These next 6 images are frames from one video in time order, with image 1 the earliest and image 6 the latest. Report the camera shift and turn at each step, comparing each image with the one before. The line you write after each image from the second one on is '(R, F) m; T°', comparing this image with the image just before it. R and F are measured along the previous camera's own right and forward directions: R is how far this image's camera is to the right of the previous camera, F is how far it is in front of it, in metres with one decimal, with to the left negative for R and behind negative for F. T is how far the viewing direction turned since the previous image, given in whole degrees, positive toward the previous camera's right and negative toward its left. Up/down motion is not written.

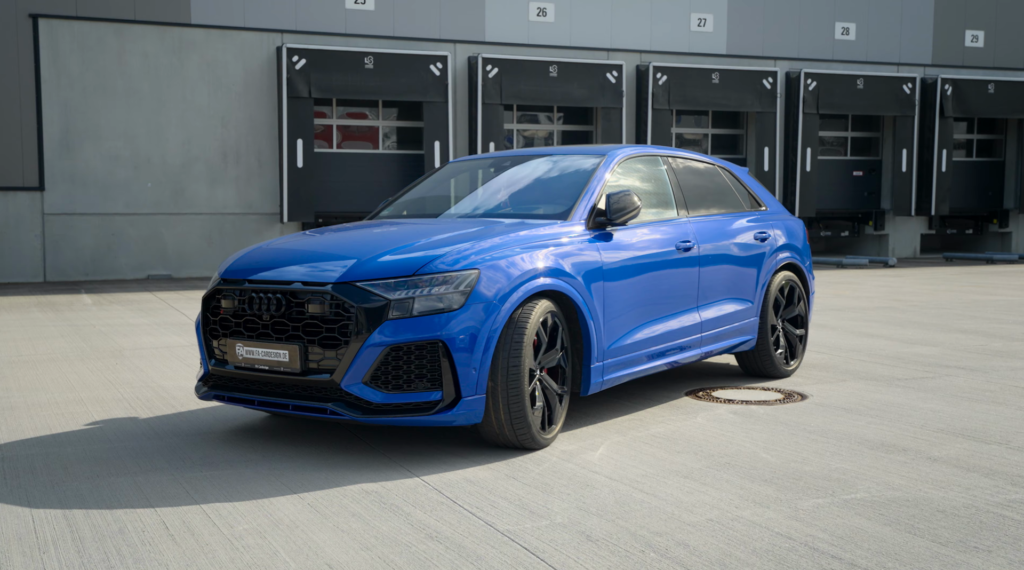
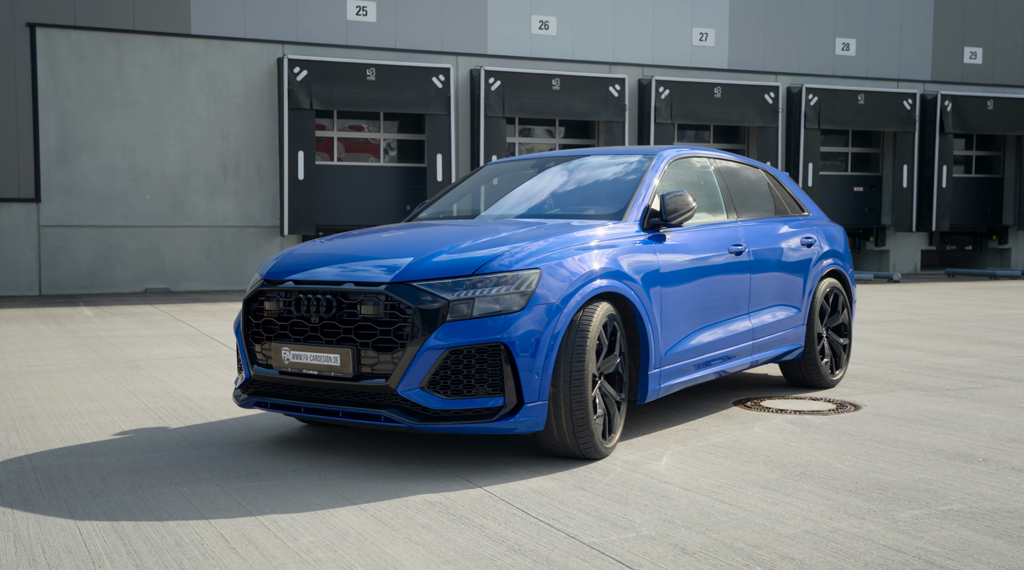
(-0.3, +0.2) m; +1°
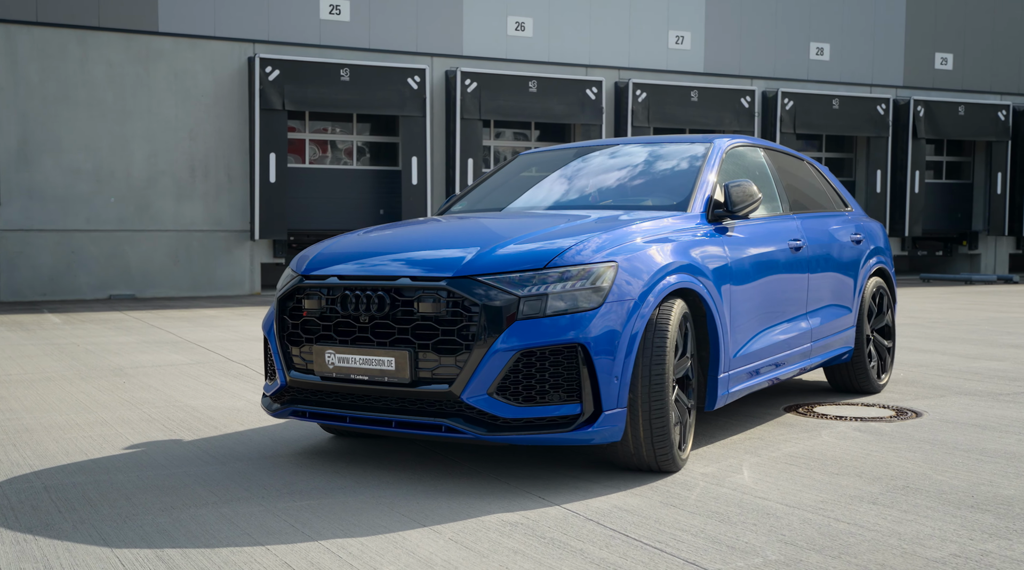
(-0.5, +0.4) m; +2°
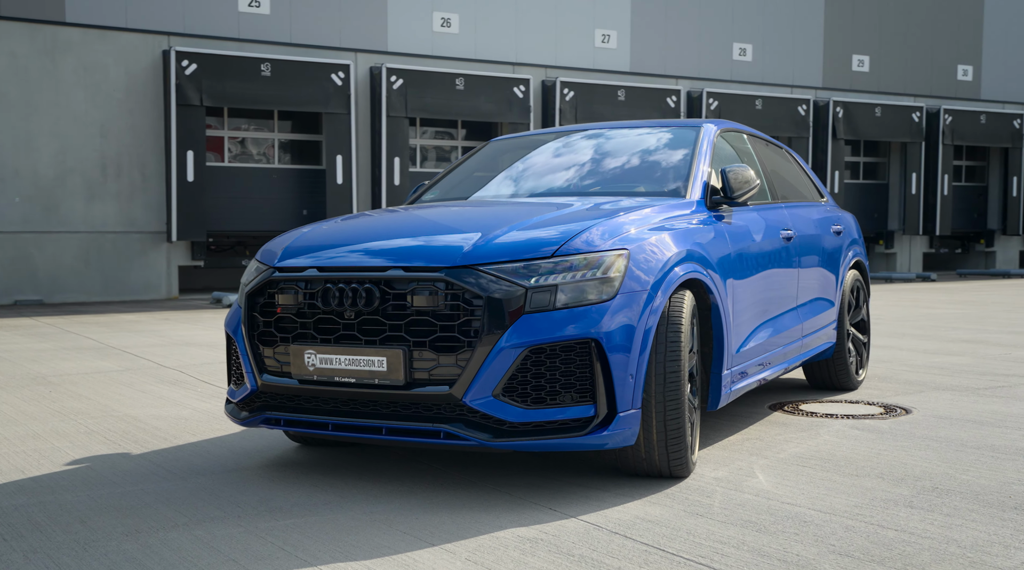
(-0.3, +0.4) m; +5°
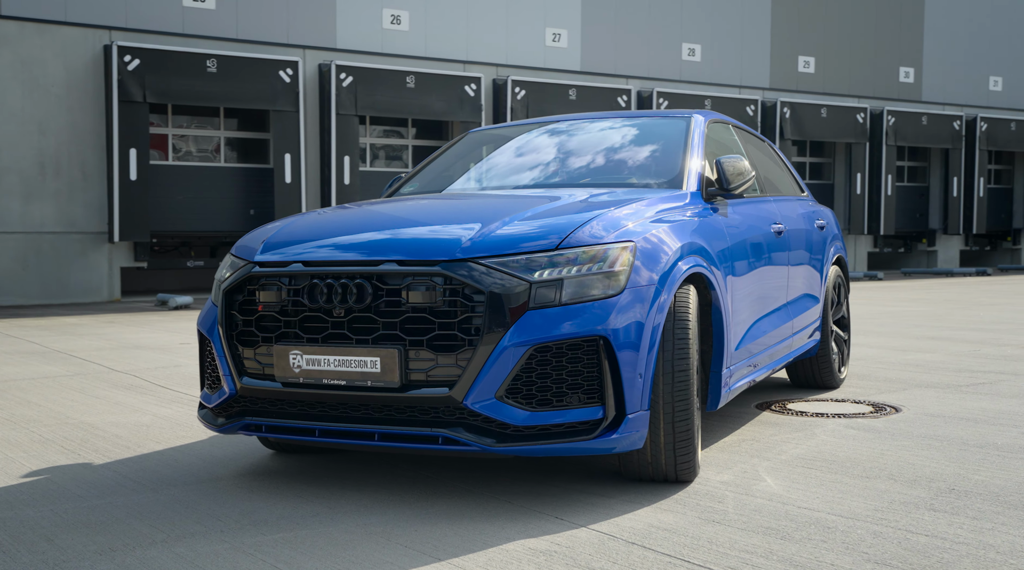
(-0.2, +0.2) m; +3°
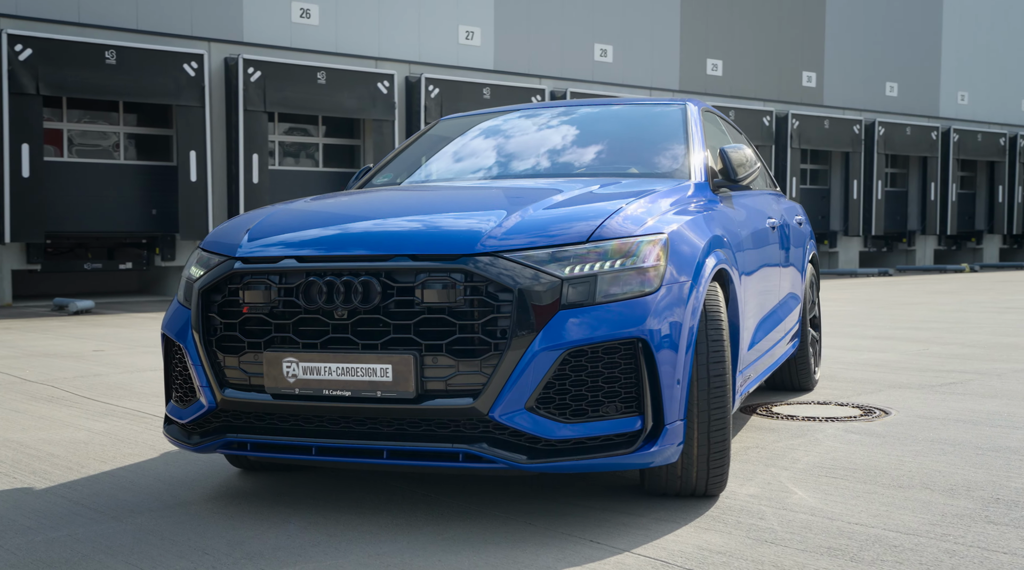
(-0.4, +0.4) m; +6°
